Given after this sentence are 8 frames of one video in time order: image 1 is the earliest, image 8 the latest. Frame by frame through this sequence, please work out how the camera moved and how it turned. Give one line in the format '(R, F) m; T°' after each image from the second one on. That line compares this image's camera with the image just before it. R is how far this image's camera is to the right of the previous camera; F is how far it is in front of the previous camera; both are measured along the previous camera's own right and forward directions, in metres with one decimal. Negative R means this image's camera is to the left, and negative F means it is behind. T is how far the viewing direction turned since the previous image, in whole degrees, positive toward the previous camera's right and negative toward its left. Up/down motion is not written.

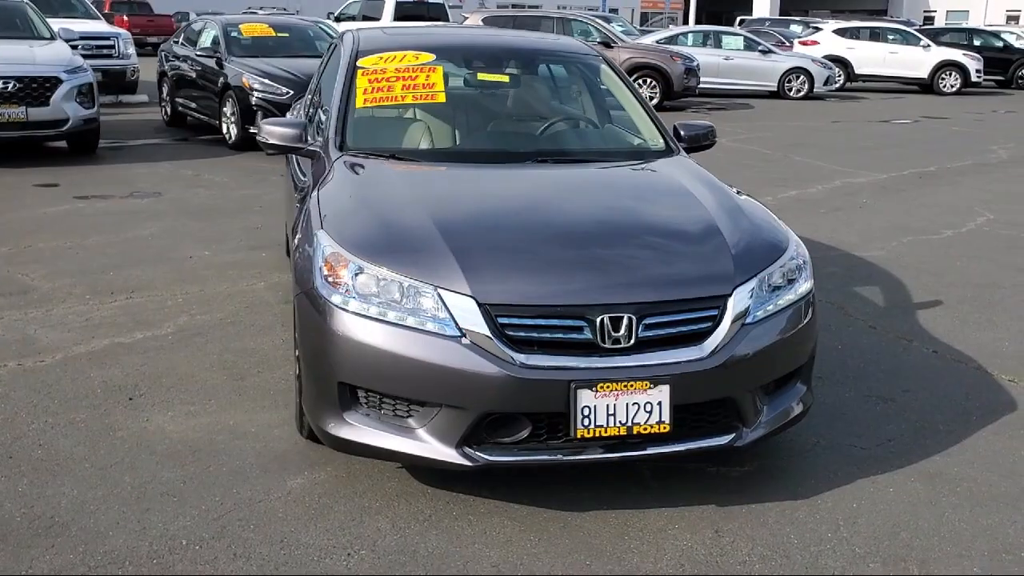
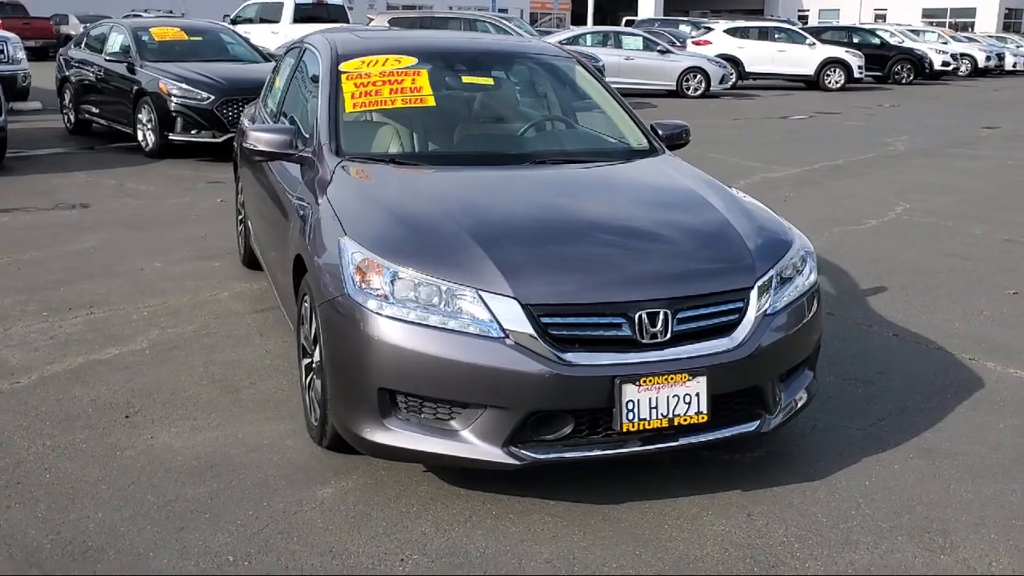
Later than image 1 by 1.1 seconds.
(-0.5, 0.0) m; +6°
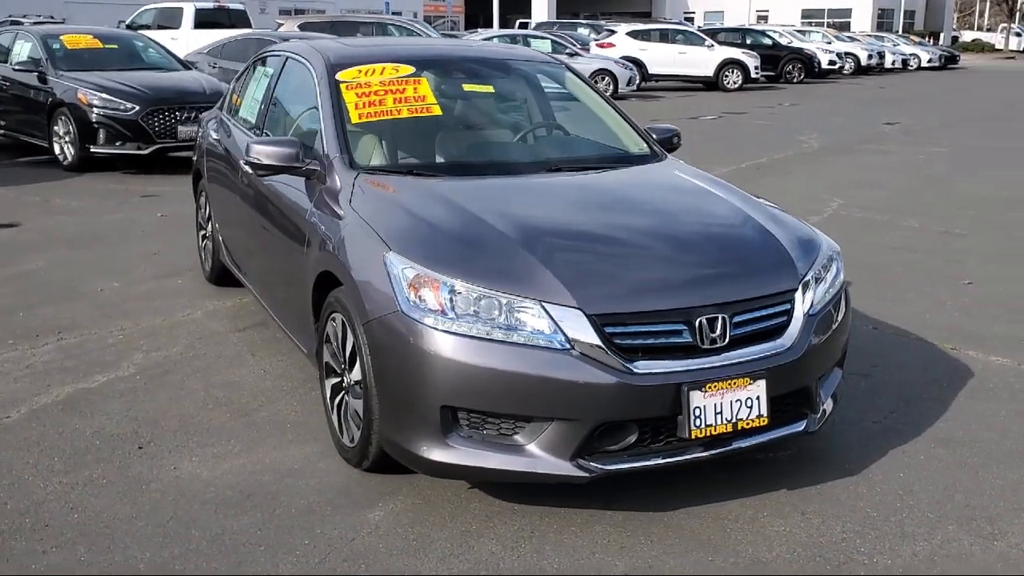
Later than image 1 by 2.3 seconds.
(-0.5, +0.1) m; +6°
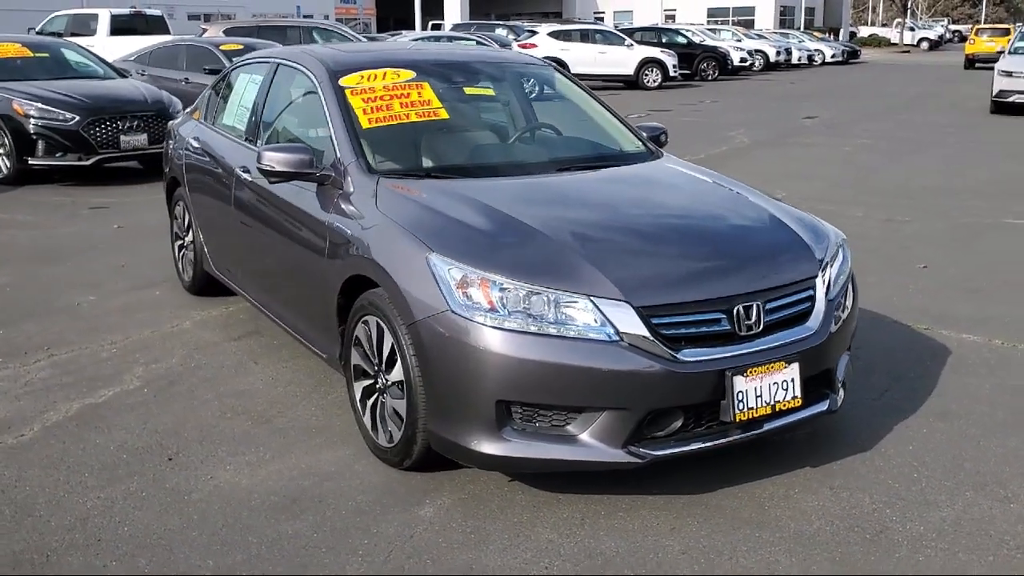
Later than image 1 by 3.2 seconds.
(-0.5, -0.1) m; +5°
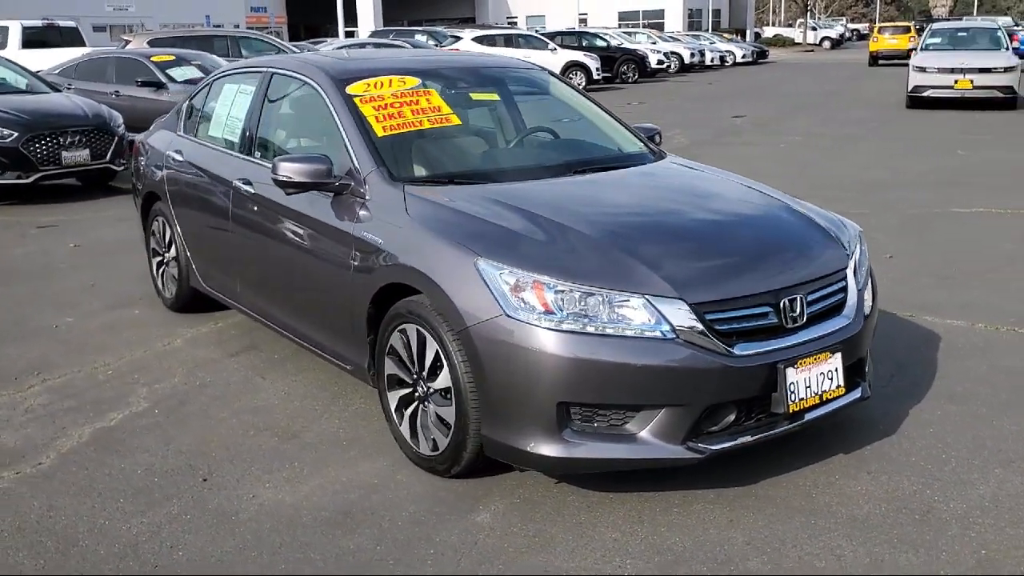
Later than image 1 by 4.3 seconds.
(-0.5, 0.0) m; +5°
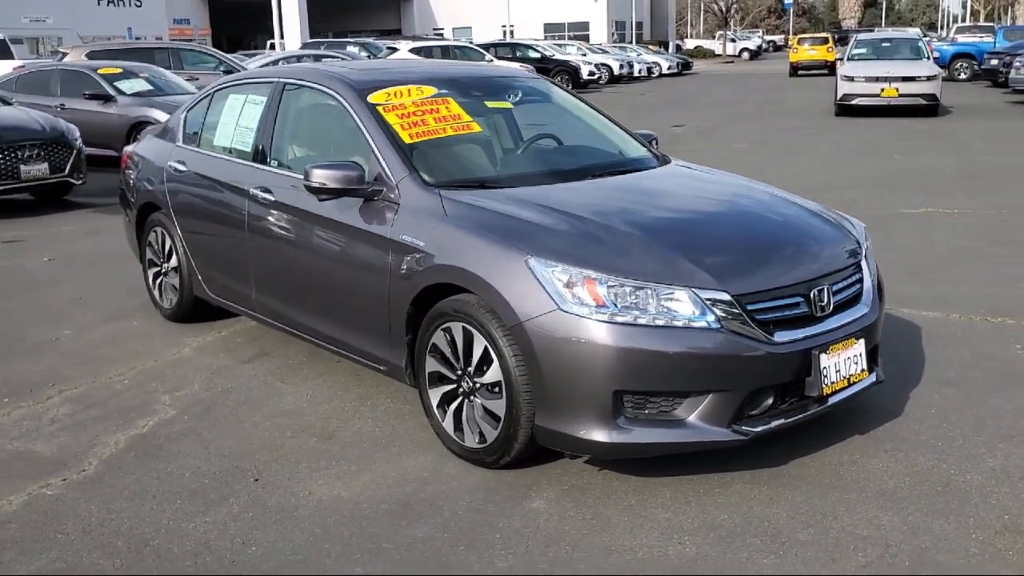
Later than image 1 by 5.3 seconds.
(-0.5, -0.2) m; +4°
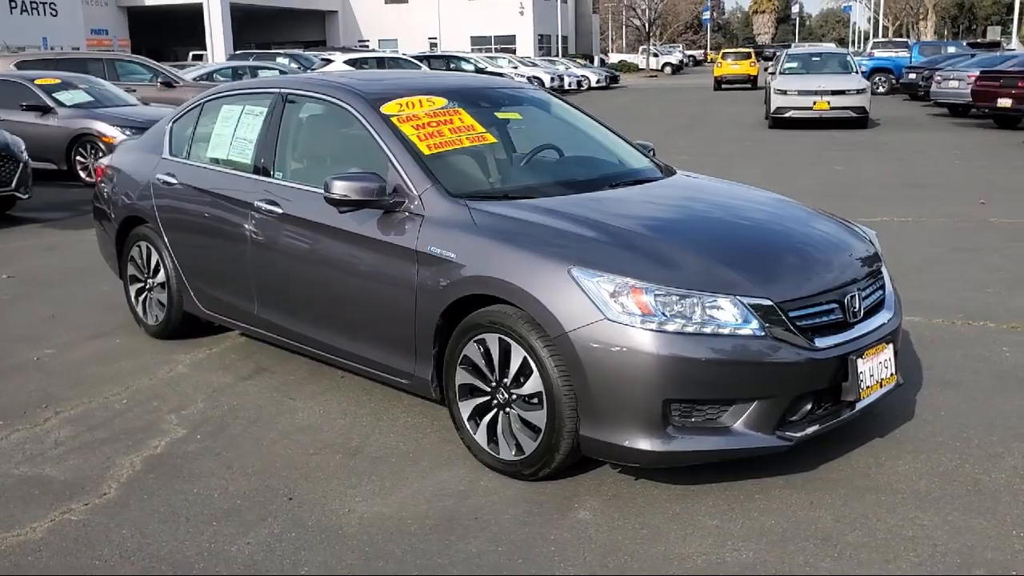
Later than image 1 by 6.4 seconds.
(-0.4, 0.0) m; +4°
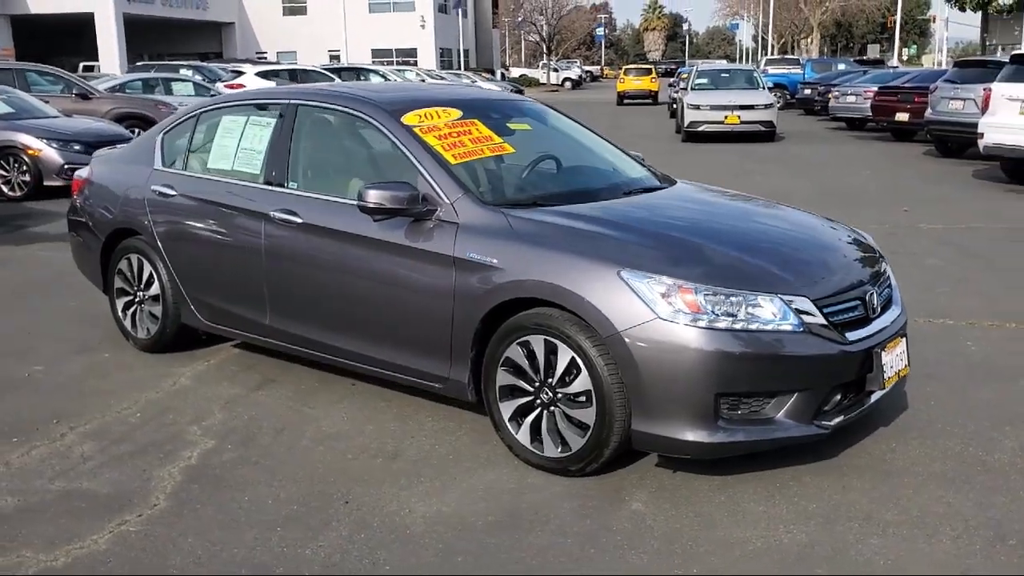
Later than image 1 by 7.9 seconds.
(-0.6, -0.1) m; +6°
